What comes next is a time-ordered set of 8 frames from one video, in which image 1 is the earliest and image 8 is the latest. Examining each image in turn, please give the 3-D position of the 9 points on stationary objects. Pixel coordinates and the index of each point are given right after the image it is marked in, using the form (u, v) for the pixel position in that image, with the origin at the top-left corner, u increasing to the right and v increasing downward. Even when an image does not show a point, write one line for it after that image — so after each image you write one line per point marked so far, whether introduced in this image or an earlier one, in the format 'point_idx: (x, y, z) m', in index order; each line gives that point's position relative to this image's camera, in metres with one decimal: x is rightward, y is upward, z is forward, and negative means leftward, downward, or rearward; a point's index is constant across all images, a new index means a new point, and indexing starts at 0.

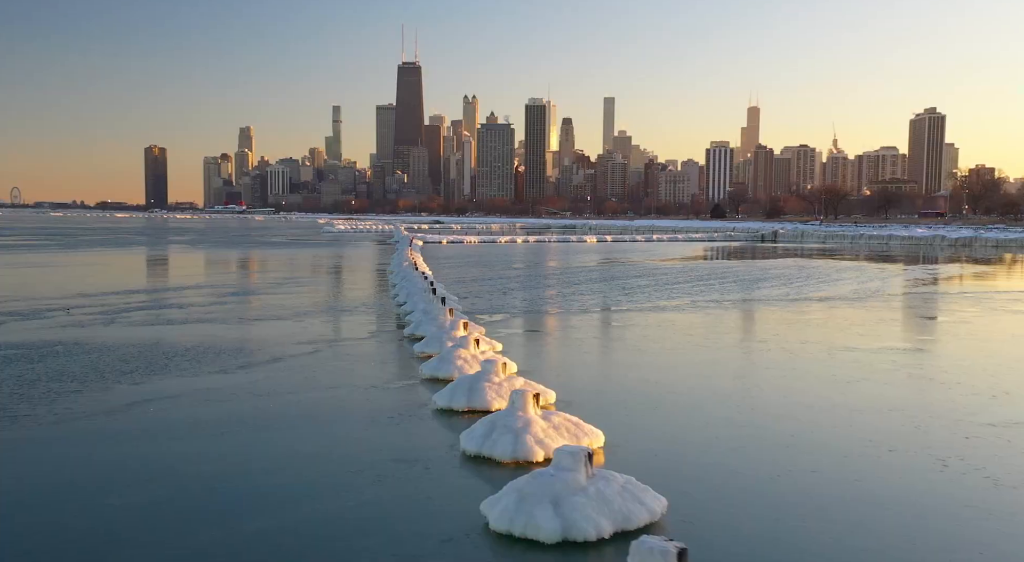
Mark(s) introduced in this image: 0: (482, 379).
0: (-0.4, -1.3, +12.4) m
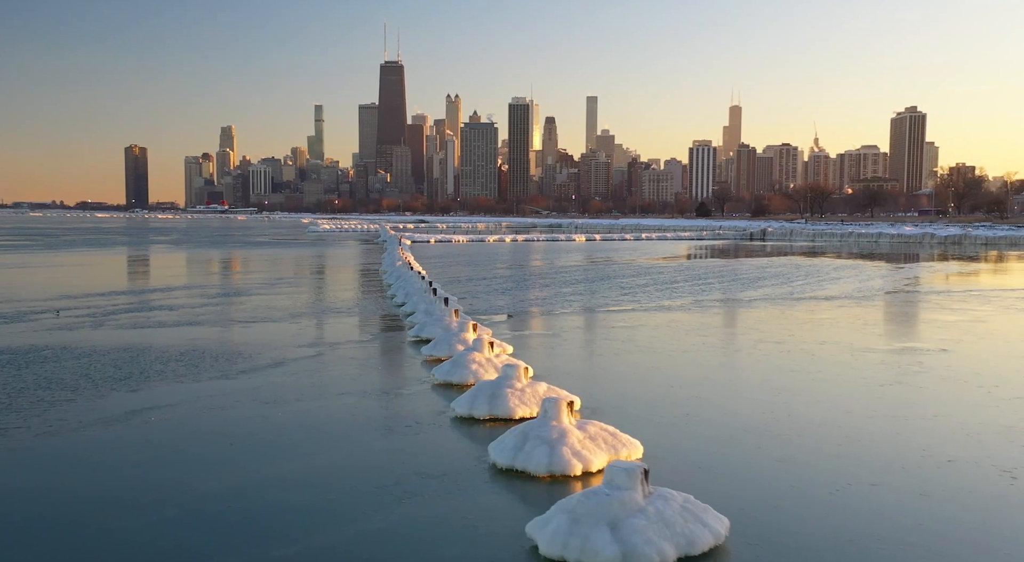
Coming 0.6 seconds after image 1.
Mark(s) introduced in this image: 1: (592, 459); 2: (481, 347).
0: (-0.1, -1.3, +11.7) m
1: (+0.8, -1.7, +9.0) m
2: (-0.4, -1.0, +14.2) m
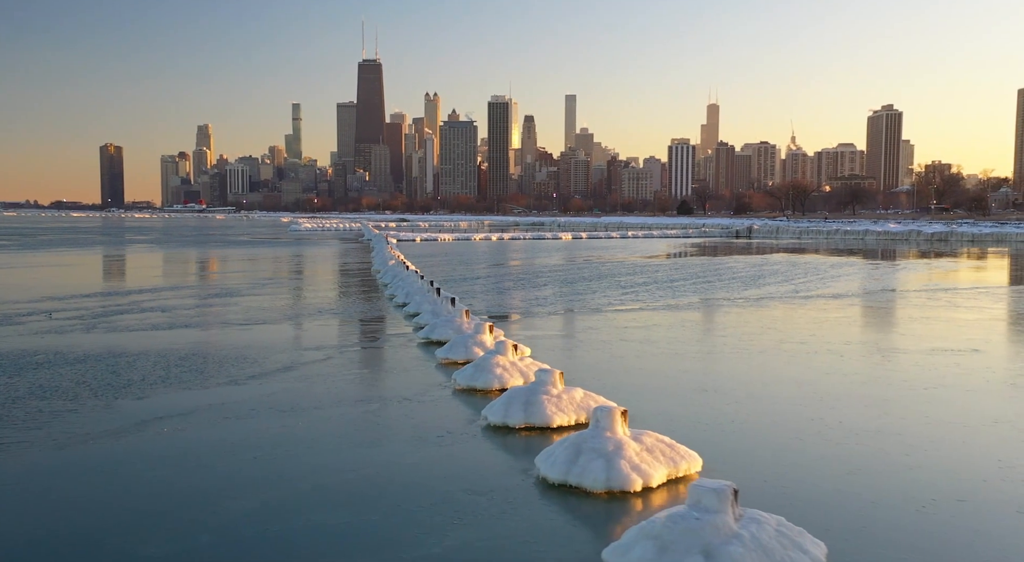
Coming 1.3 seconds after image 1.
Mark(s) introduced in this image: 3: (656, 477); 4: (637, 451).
0: (+0.3, -1.3, +11.0) m
1: (+1.3, -1.7, +8.3) m
2: (-0.1, -1.0, +13.5) m
3: (+1.3, -1.8, +8.3) m
4: (+1.1, -1.6, +8.4) m
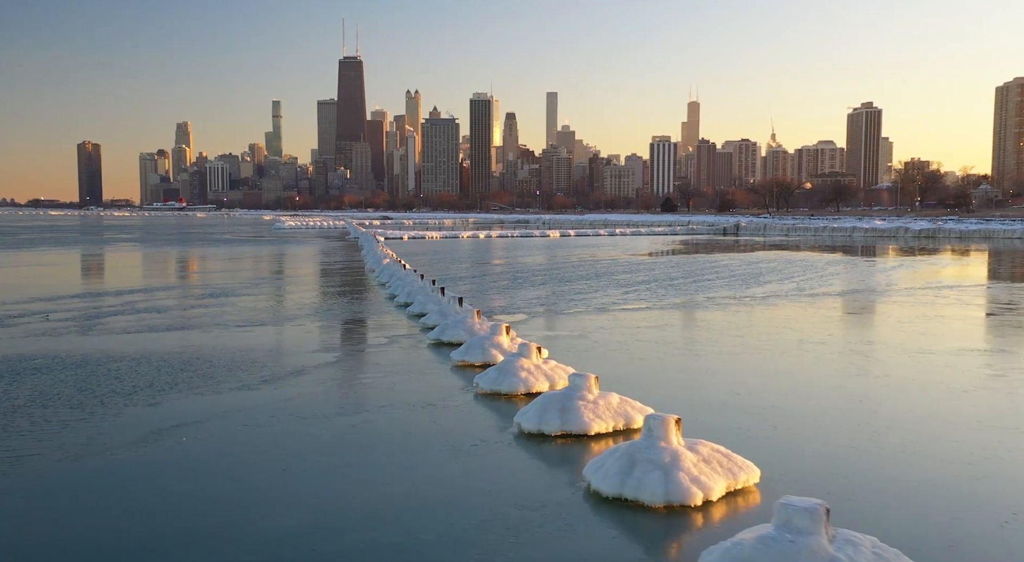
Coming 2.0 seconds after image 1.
0: (+0.7, -1.3, +10.5) m
1: (+1.7, -1.7, +7.8) m
2: (+0.2, -1.0, +13.0) m
3: (+1.7, -1.8, +7.9) m
4: (+1.6, -1.6, +8.0) m
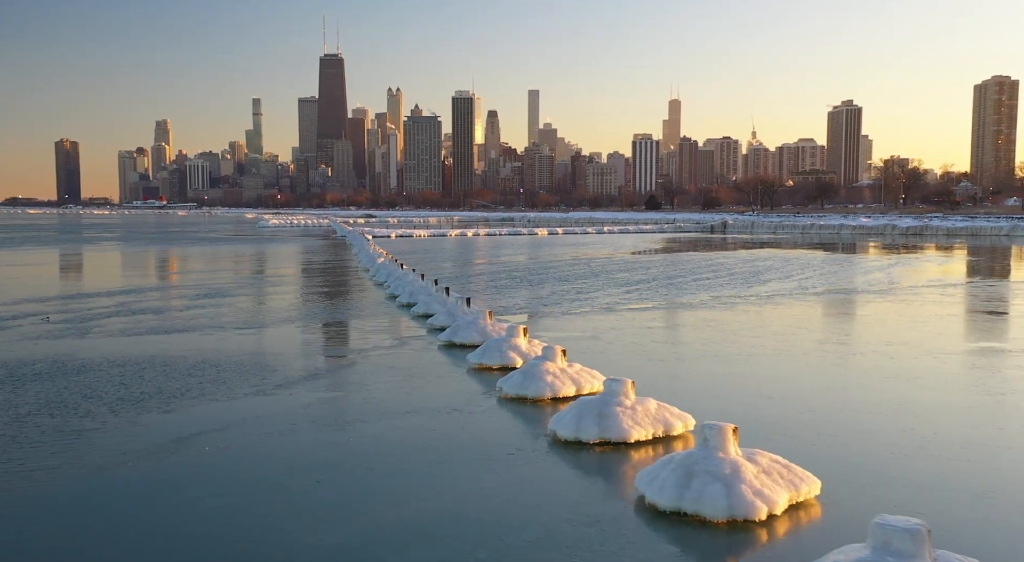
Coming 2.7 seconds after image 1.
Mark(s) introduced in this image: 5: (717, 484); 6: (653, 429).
0: (+1.1, -1.3, +10.1) m
1: (+2.1, -1.8, +7.5) m
2: (+0.6, -1.0, +12.6) m
3: (+2.2, -1.8, +7.5) m
4: (+2.0, -1.6, +7.6) m
5: (+1.7, -1.6, +7.5) m
6: (+1.5, -1.6, +10.0) m
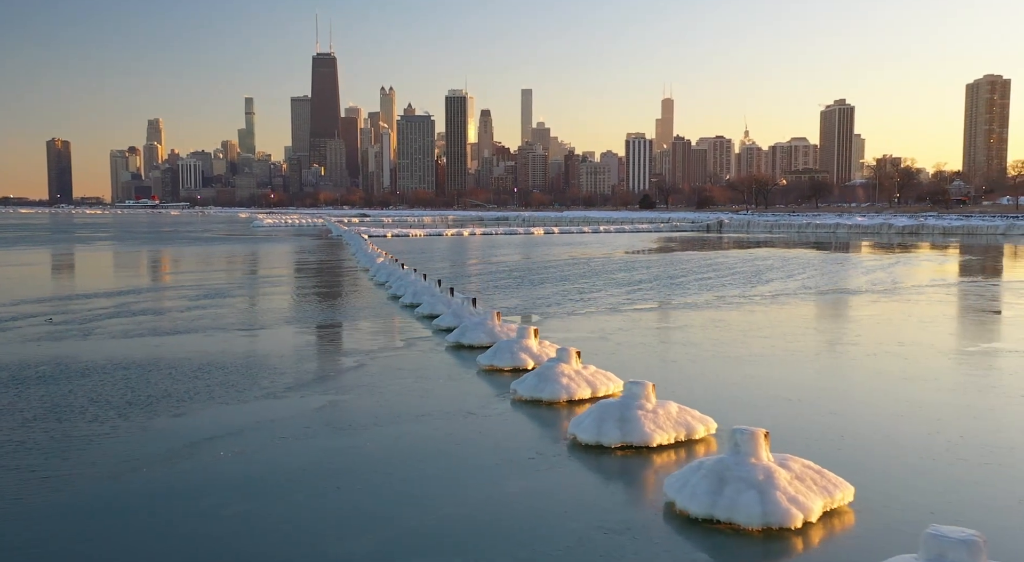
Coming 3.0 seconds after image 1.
0: (+1.3, -1.4, +10.0) m
1: (+2.3, -1.8, +7.3) m
2: (+0.8, -1.0, +12.4) m
3: (+2.4, -1.8, +7.3) m
4: (+2.2, -1.6, +7.4) m
5: (+1.9, -1.7, +7.3) m
6: (+1.7, -1.6, +9.8) m
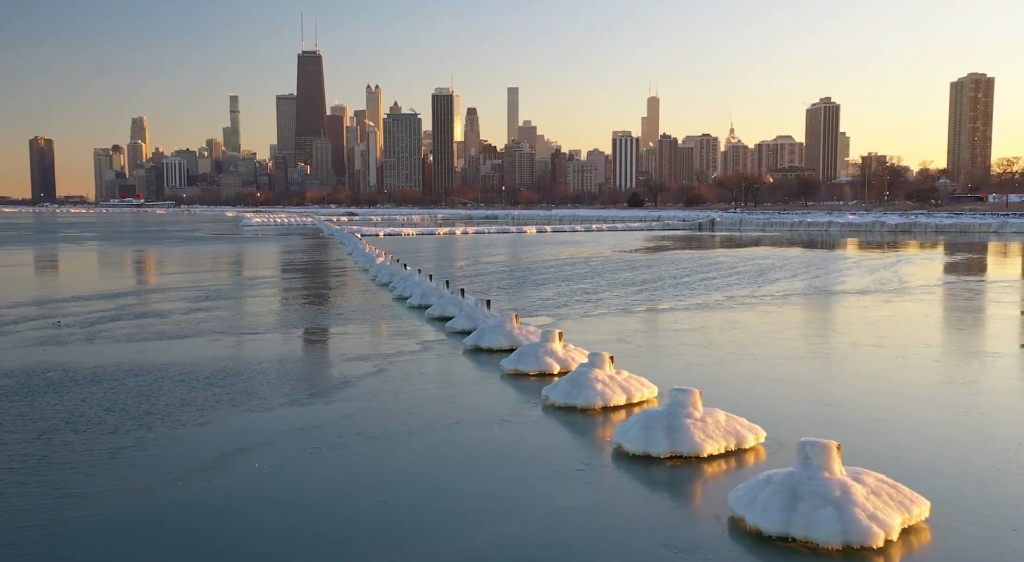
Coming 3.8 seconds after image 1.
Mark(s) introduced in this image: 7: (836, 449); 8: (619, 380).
0: (+1.7, -1.4, +9.6) m
1: (+2.8, -1.8, +6.9) m
2: (+1.2, -1.1, +12.0) m
3: (+2.9, -1.8, +7.0) m
4: (+2.7, -1.6, +7.1) m
5: (+2.4, -1.7, +6.9) m
6: (+2.2, -1.7, +9.5) m
7: (+2.6, -1.3, +7.2) m
8: (+1.4, -1.3, +11.9) m
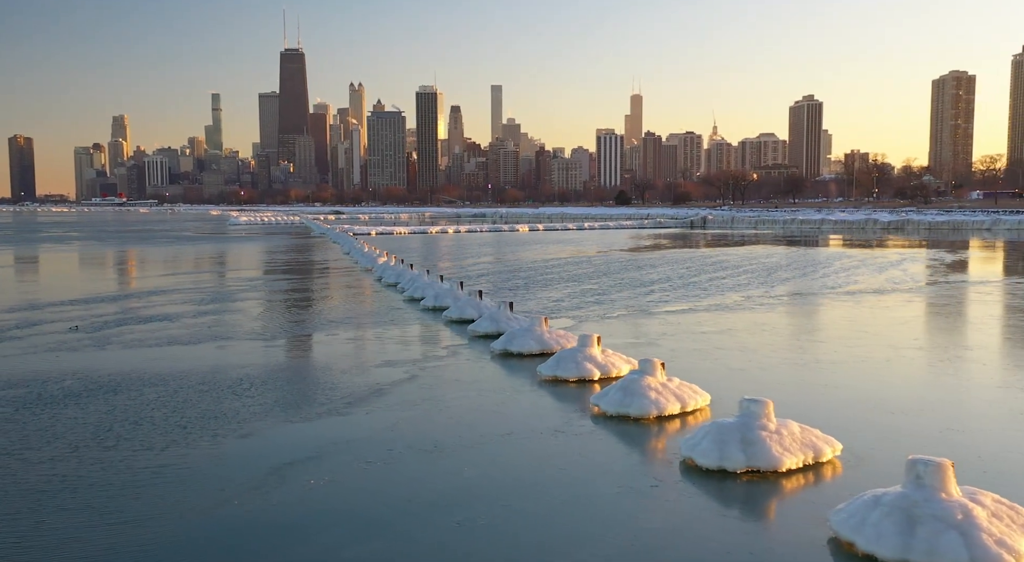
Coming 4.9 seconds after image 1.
0: (+2.4, -1.4, +9.1) m
1: (+3.5, -1.9, +6.4) m
2: (+1.8, -1.1, +11.5) m
3: (+3.6, -1.9, +6.5) m
4: (+3.4, -1.7, +6.6) m
5: (+3.0, -1.7, +6.4) m
6: (+2.8, -1.7, +8.9) m
7: (+3.2, -1.4, +6.7) m
8: (+2.0, -1.3, +11.4) m
